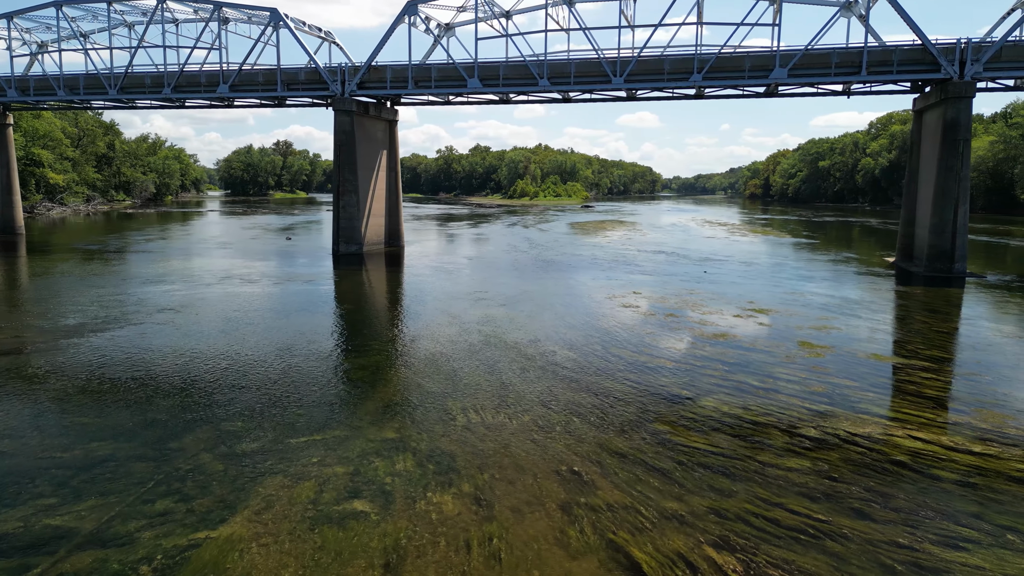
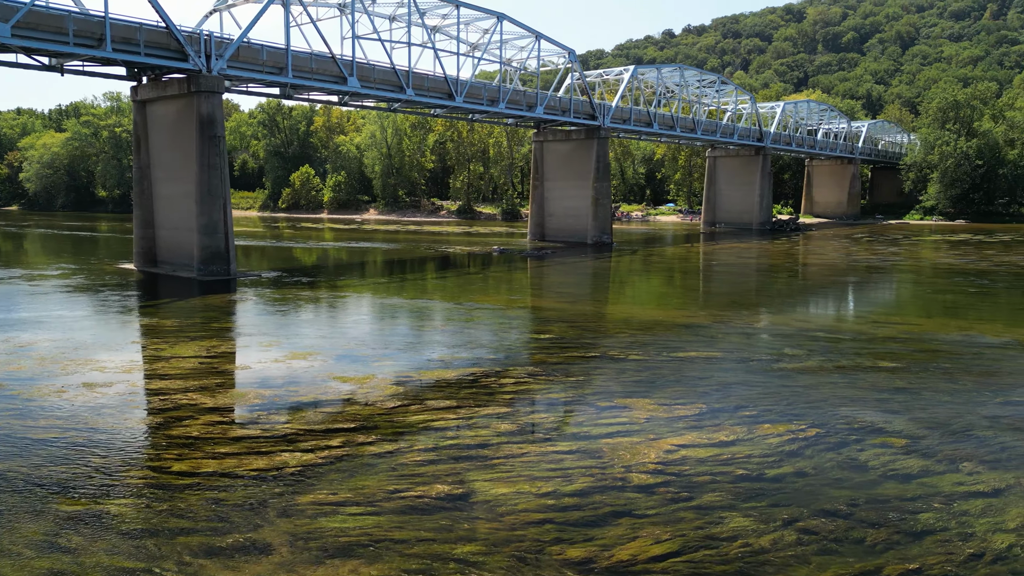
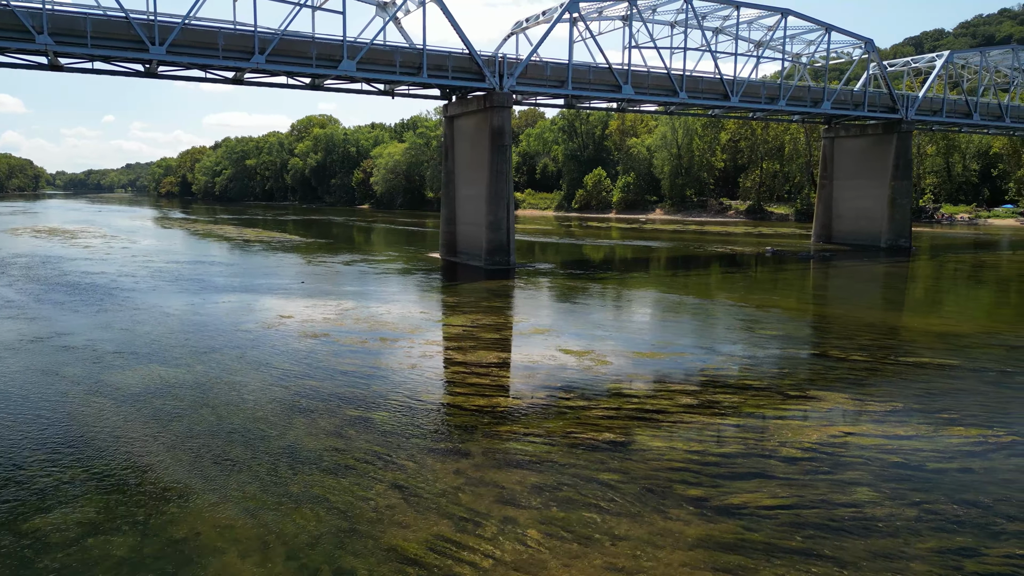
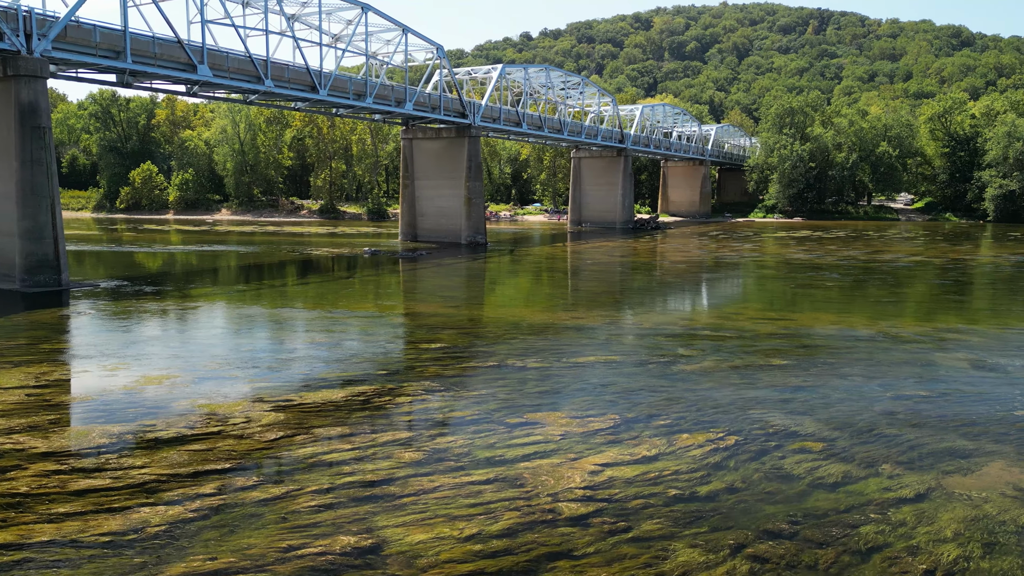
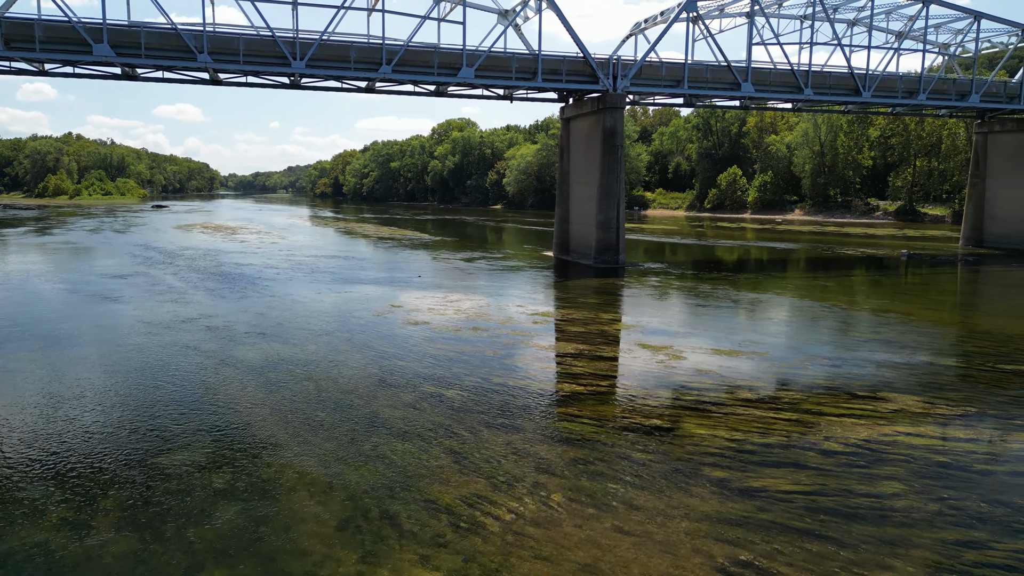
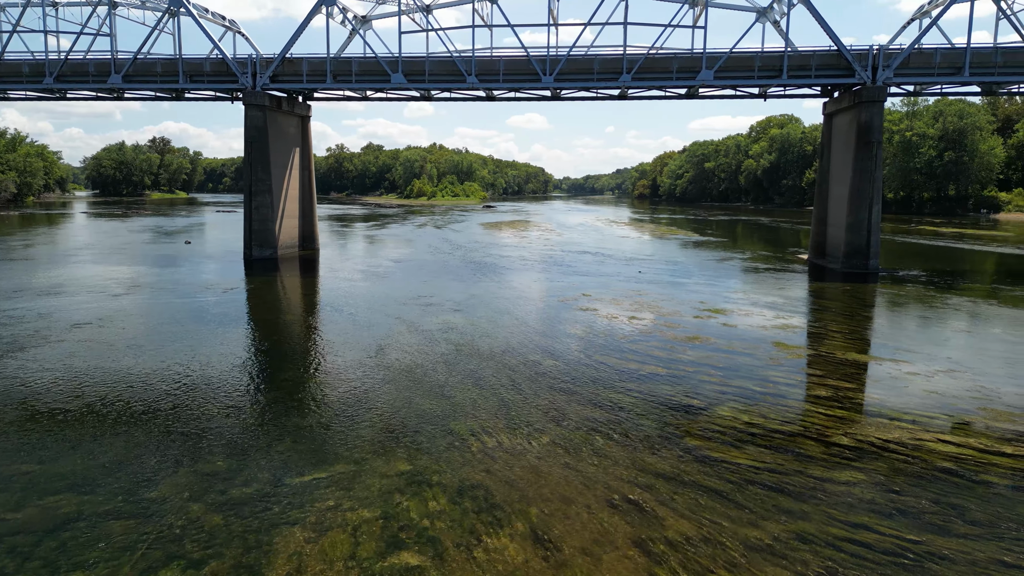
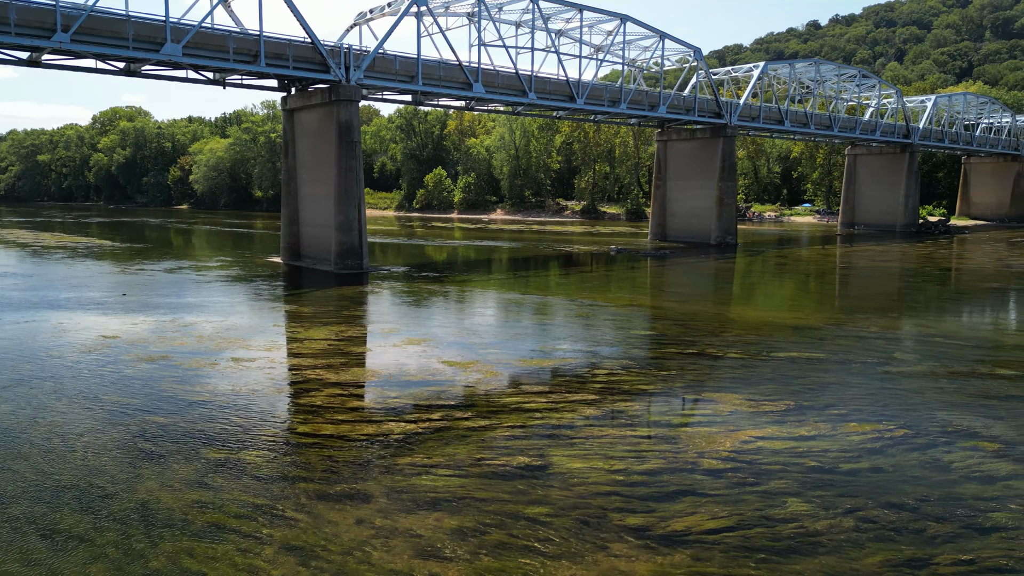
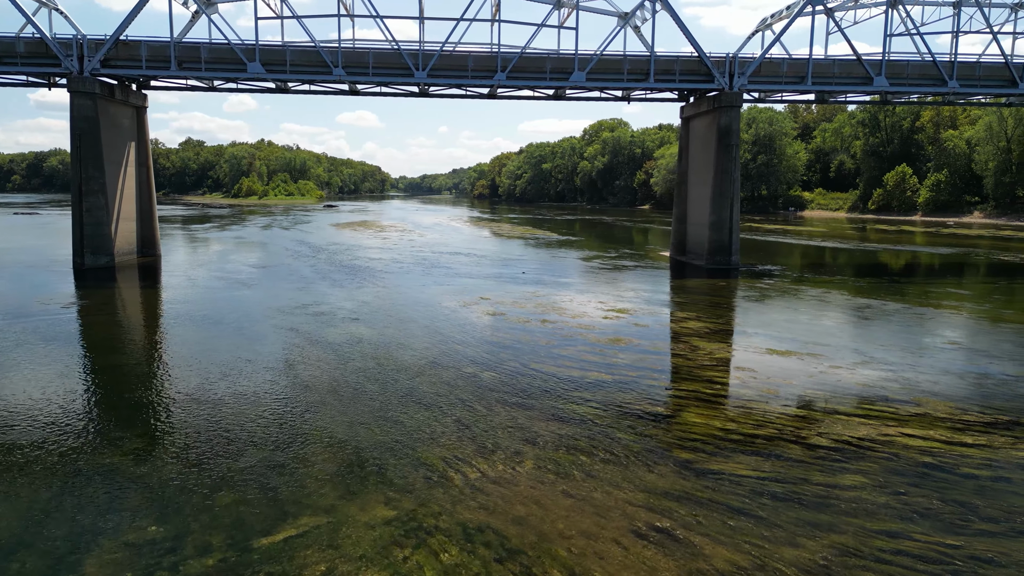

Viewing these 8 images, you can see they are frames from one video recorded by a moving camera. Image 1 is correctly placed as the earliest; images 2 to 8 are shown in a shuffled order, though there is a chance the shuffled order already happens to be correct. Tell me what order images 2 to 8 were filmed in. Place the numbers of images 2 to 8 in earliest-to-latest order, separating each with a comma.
6, 8, 5, 3, 7, 2, 4
